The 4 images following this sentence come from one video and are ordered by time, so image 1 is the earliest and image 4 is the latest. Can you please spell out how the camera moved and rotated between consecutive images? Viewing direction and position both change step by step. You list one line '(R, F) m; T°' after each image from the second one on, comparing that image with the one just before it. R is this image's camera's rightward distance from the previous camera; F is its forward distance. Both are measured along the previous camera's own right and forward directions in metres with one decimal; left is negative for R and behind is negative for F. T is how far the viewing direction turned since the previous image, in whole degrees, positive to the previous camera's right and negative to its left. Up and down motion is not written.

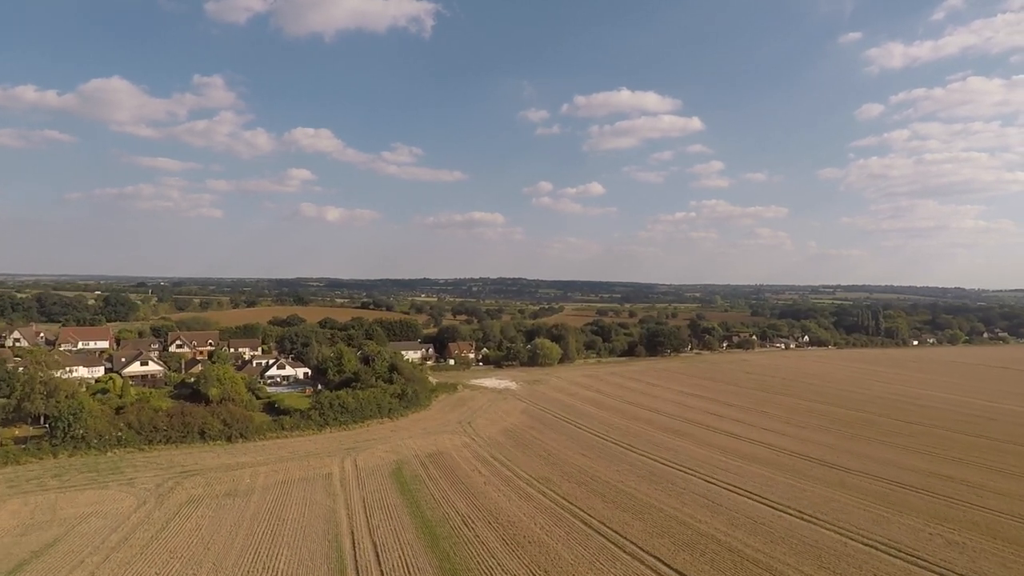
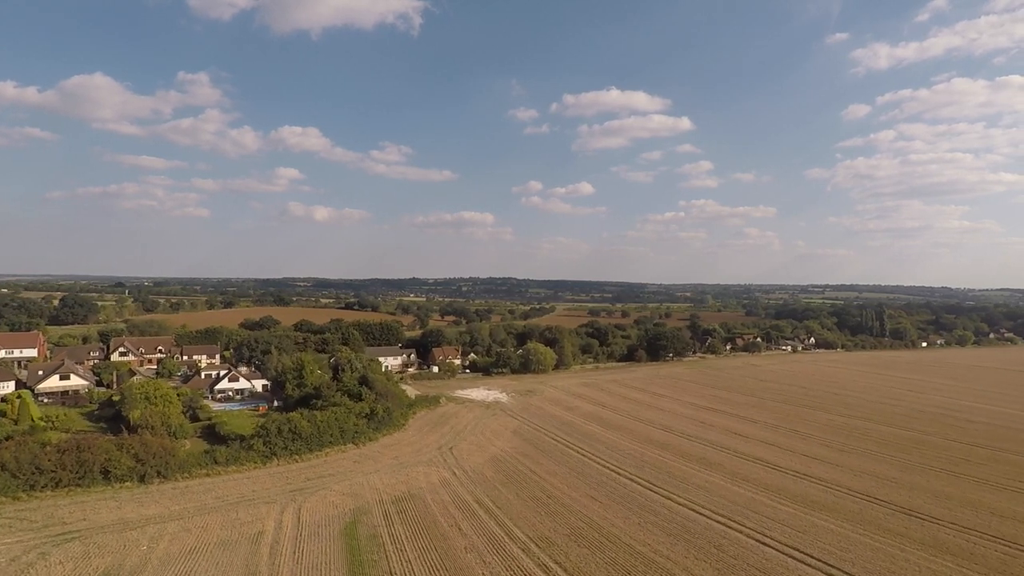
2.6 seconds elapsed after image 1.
(0.0, +5.3) m; +1°
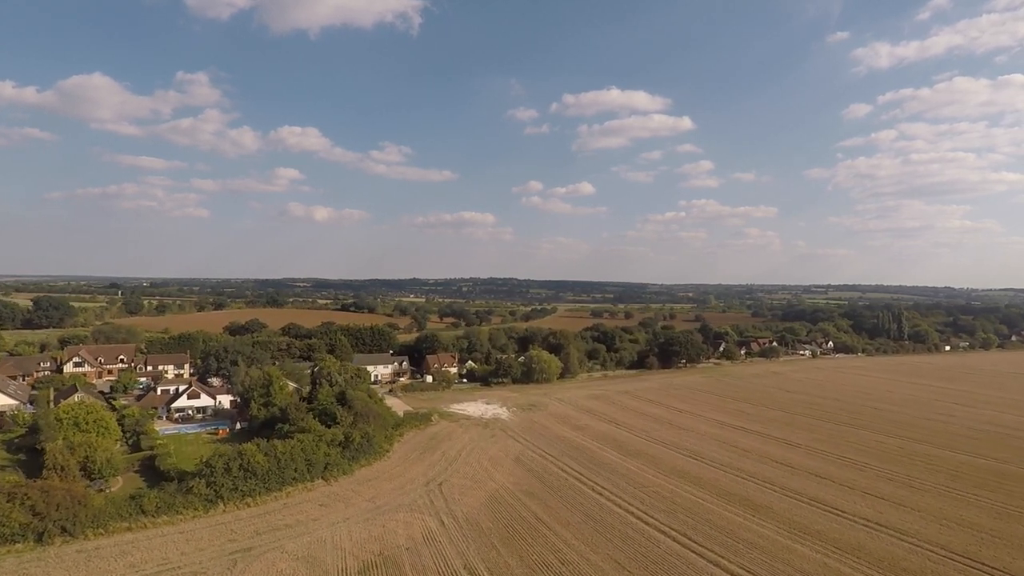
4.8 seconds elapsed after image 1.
(-0.1, +4.5) m; 0°
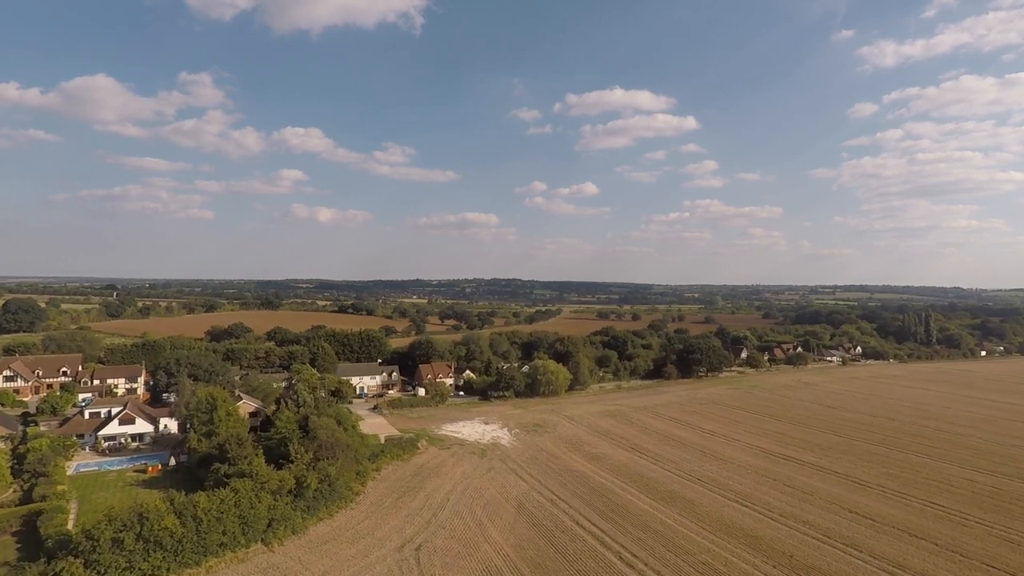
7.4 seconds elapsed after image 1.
(+0.1, +5.5) m; 0°
